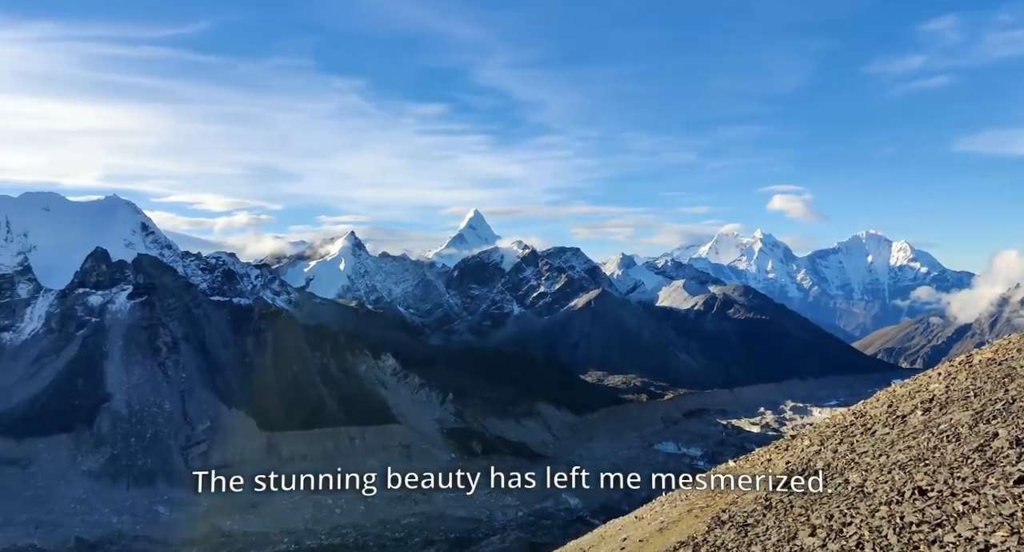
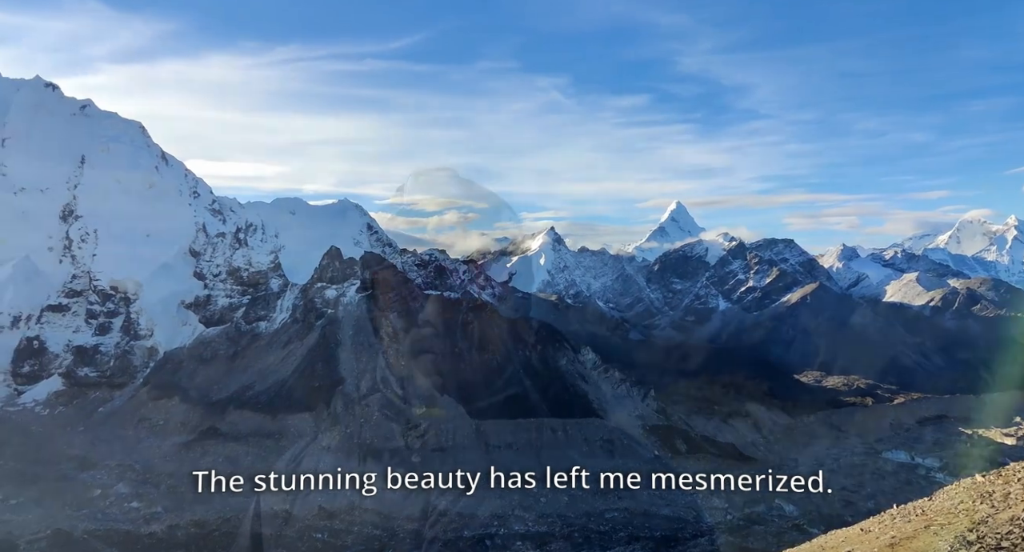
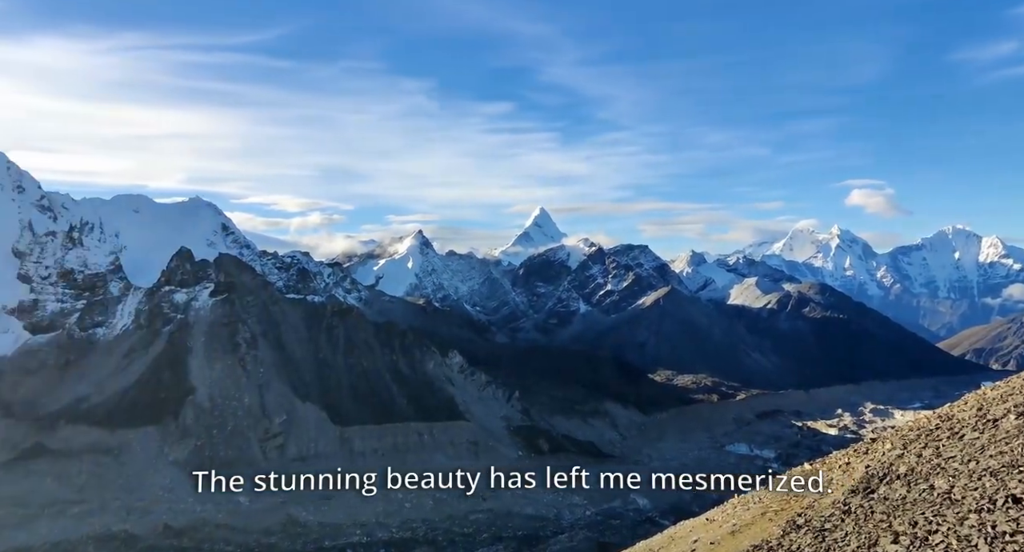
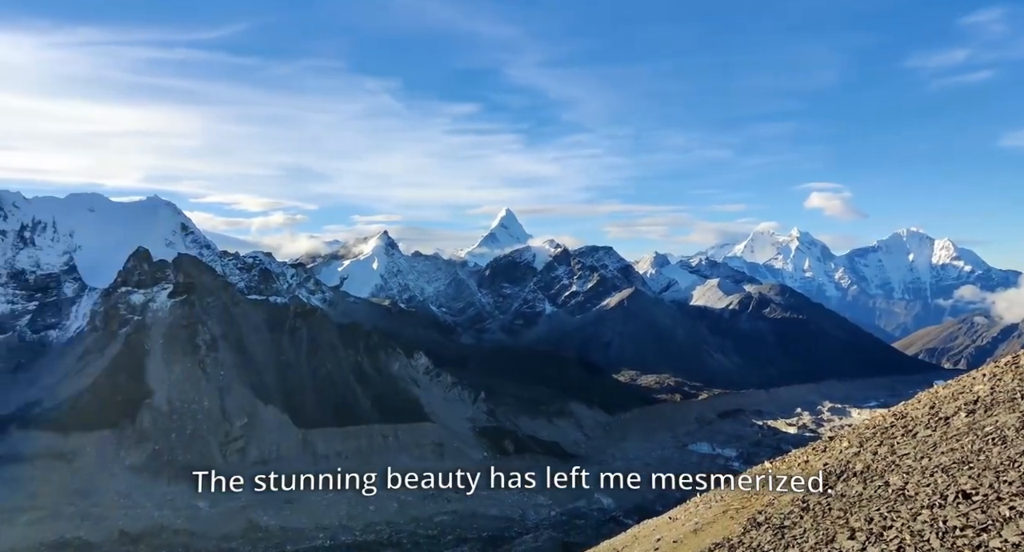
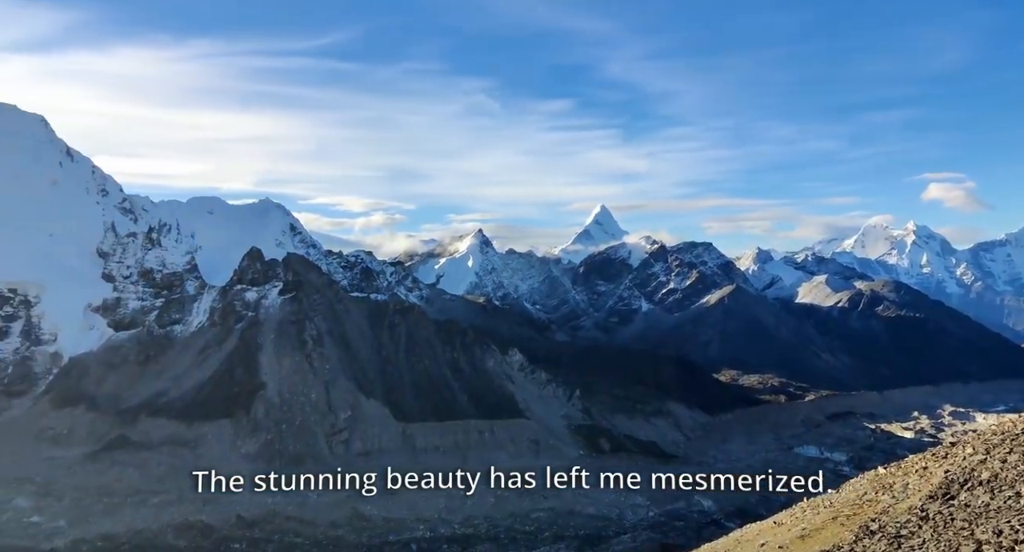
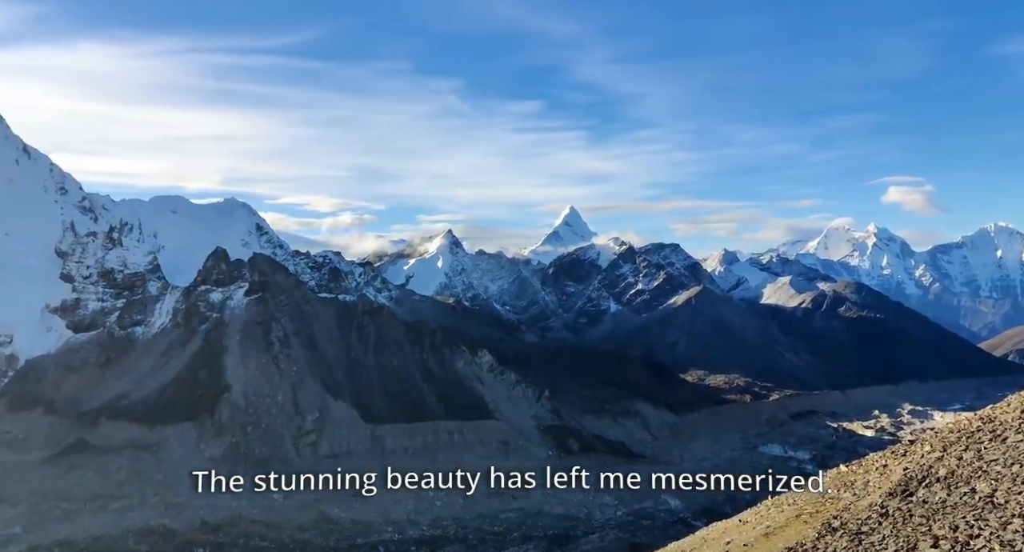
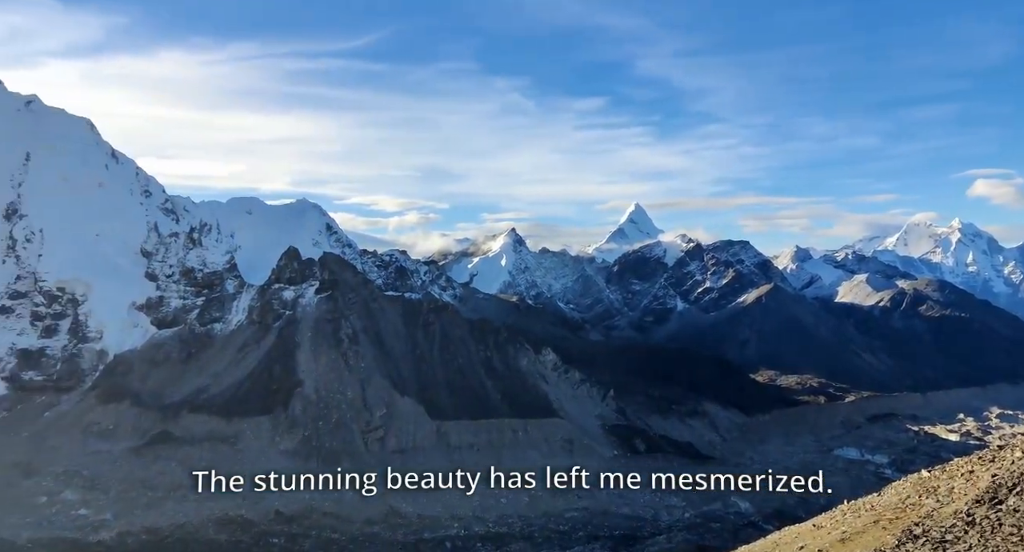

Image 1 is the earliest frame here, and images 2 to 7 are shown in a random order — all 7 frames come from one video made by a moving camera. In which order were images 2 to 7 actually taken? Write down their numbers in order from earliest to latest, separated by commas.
4, 3, 6, 5, 7, 2
